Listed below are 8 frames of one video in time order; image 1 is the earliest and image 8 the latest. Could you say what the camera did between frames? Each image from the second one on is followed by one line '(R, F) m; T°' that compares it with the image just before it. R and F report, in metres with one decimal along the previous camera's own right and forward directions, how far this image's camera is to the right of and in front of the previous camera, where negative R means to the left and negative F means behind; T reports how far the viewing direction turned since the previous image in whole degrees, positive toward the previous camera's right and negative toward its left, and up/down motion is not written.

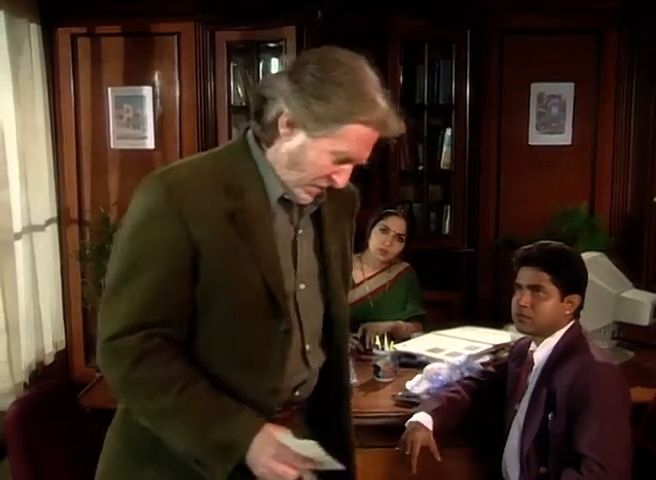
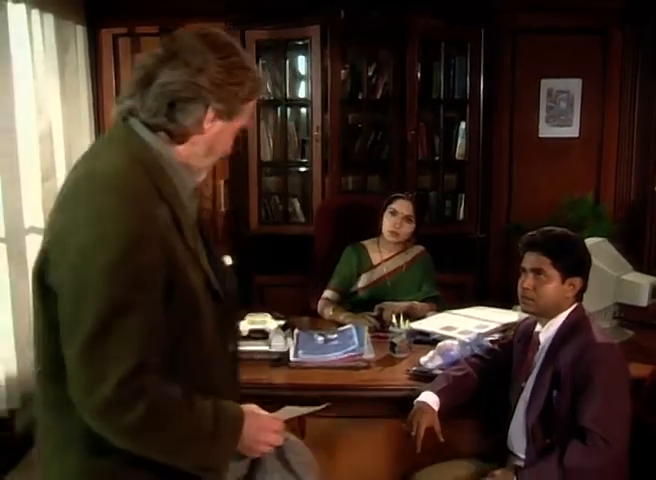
(0.0, -0.2) m; -1°
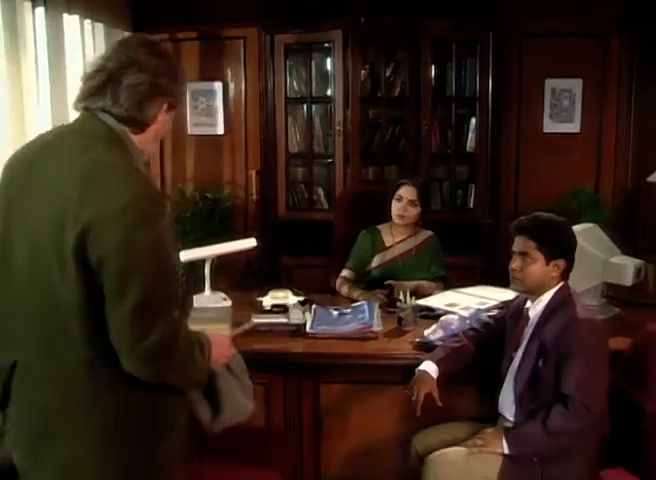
(+0.1, -0.3) m; -3°
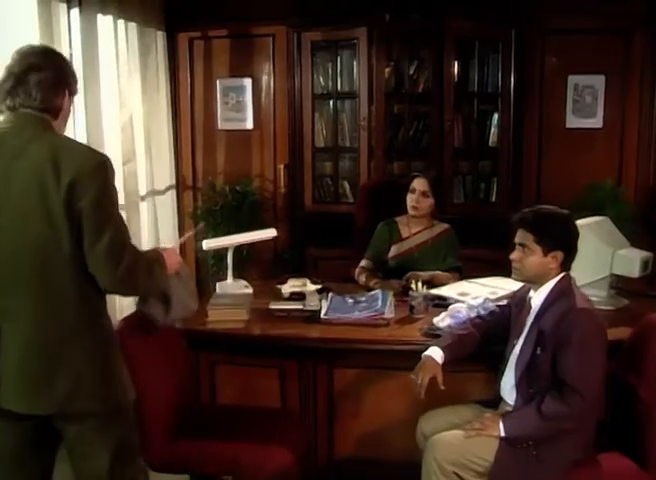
(+0.2, -0.1) m; -4°
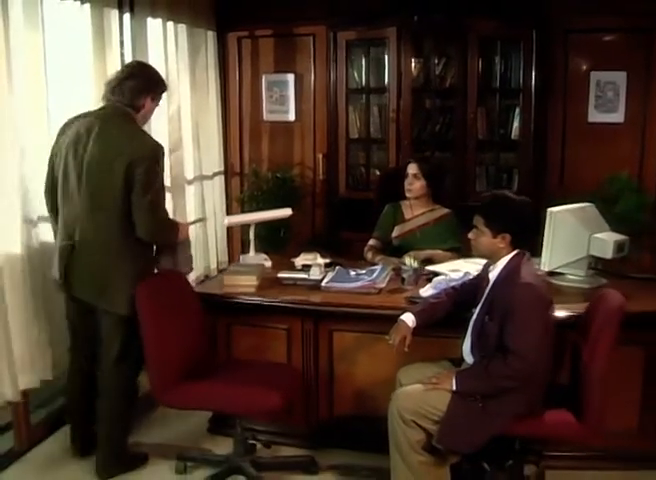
(+0.6, -0.3) m; -10°
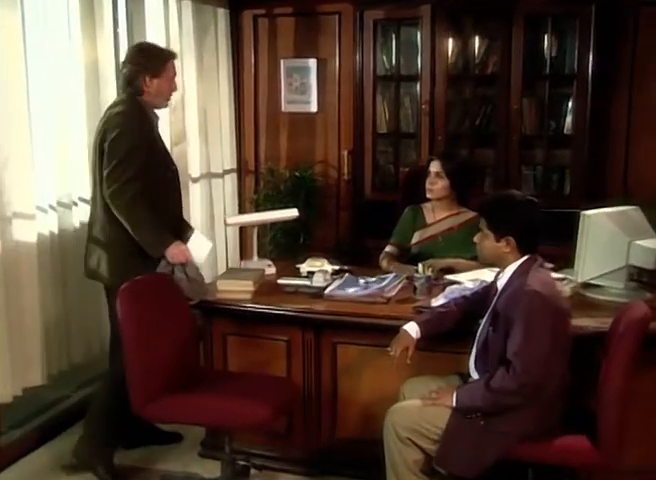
(+0.4, +0.4) m; -8°
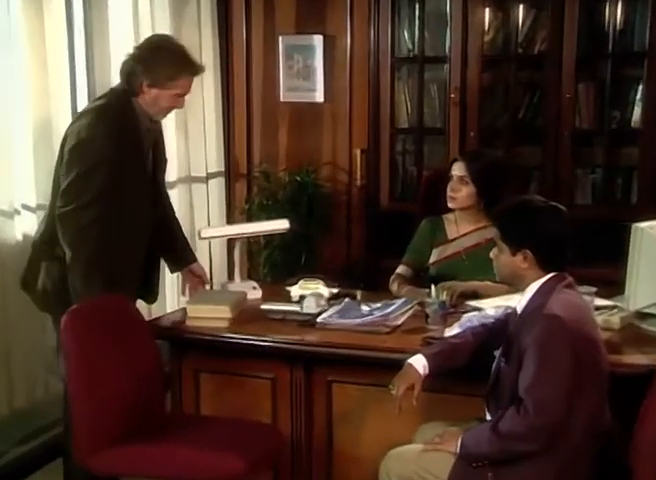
(+0.3, +0.6) m; -7°
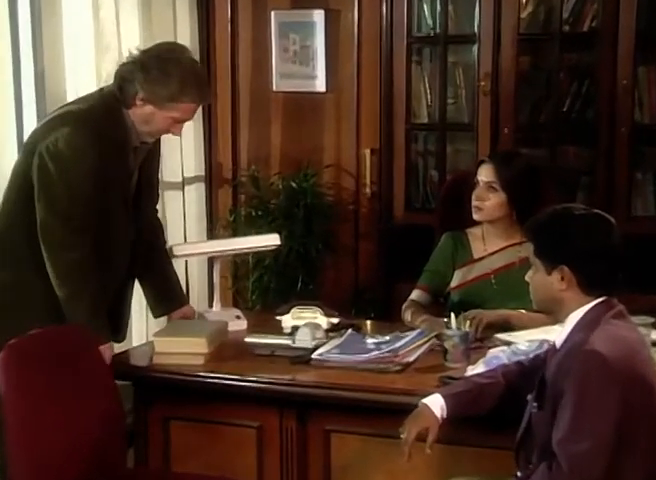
(+0.1, +0.5) m; -3°
